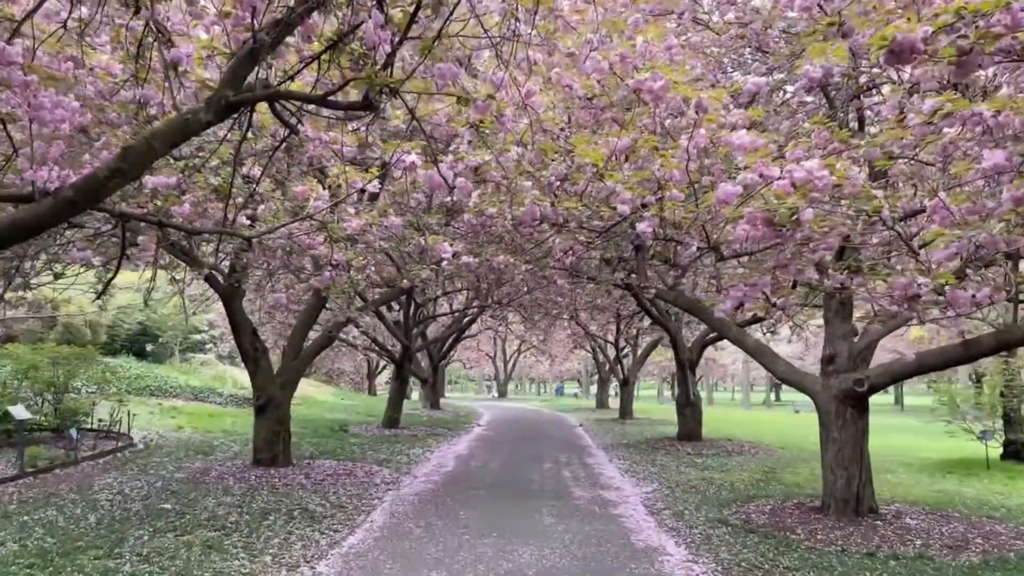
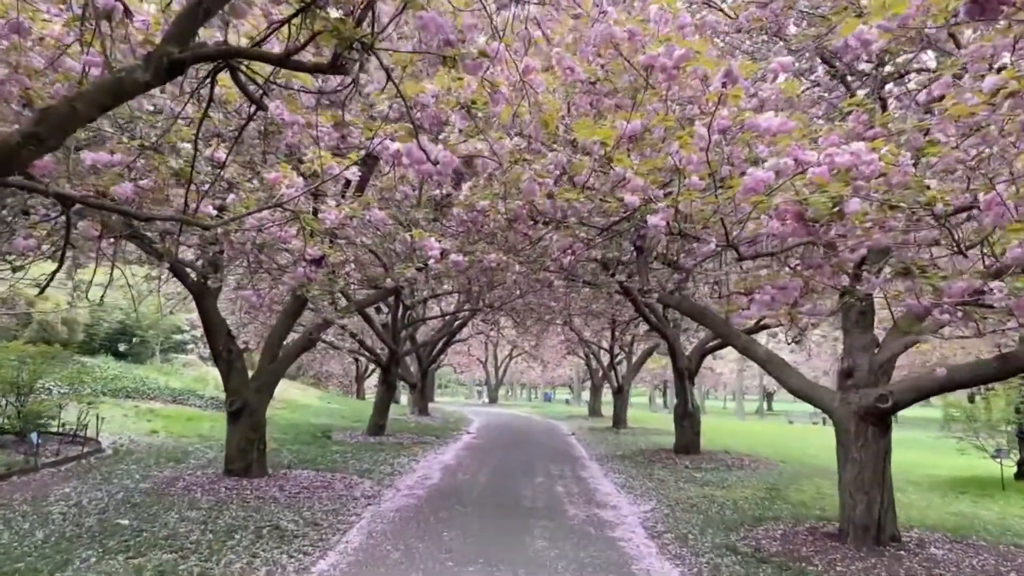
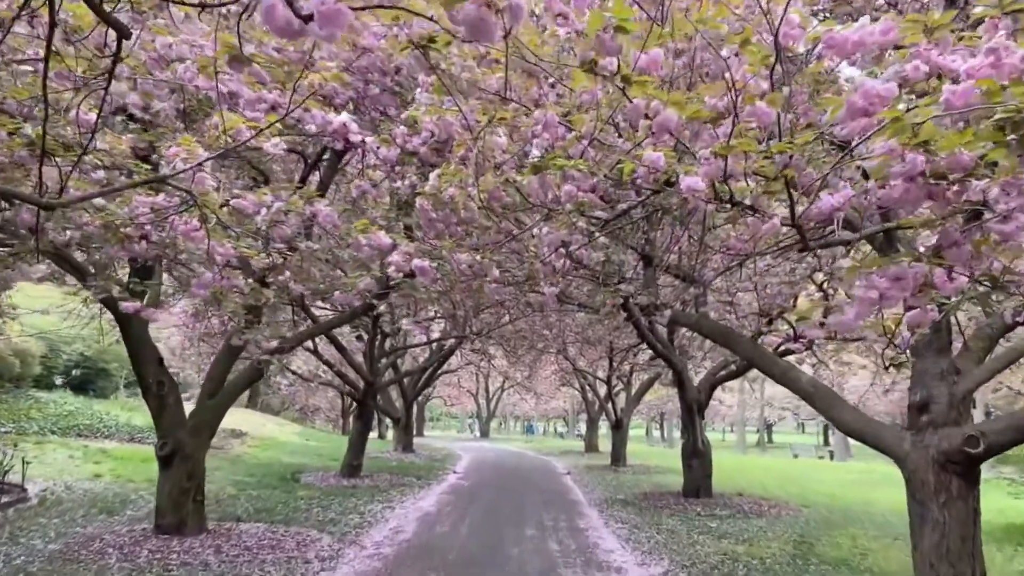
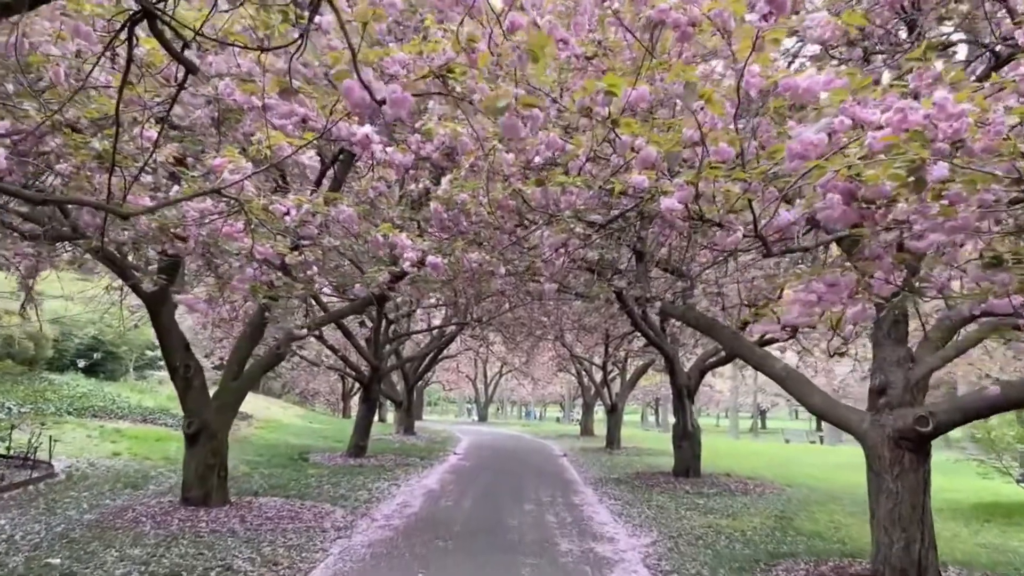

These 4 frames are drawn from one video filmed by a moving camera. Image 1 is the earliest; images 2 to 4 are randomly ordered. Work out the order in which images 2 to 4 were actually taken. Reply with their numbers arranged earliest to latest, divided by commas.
2, 4, 3
